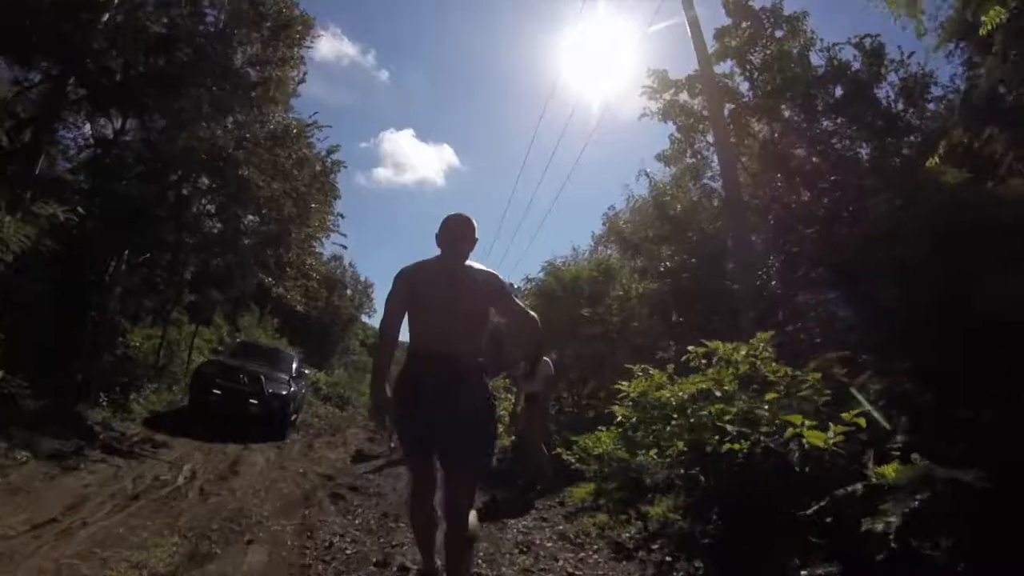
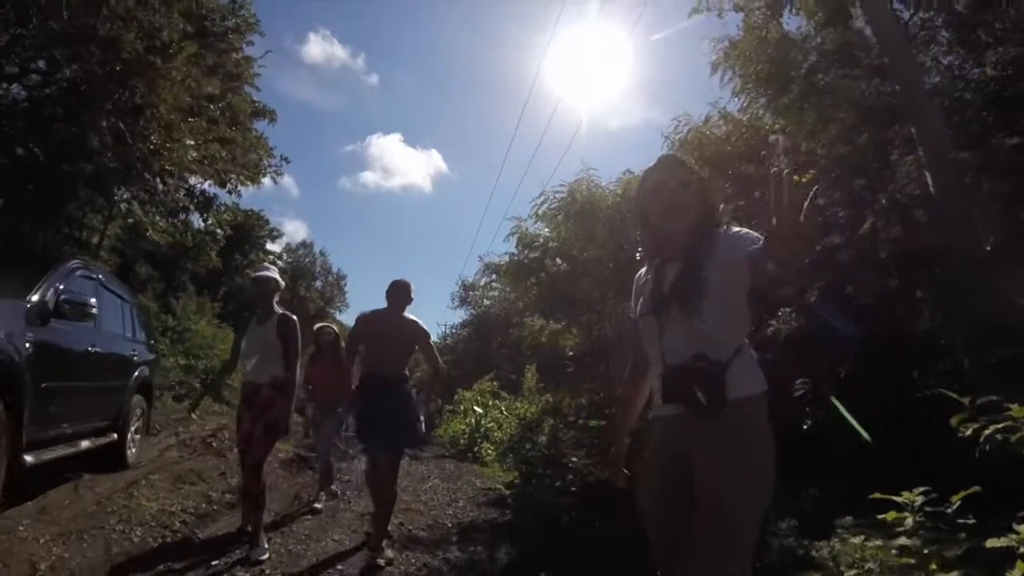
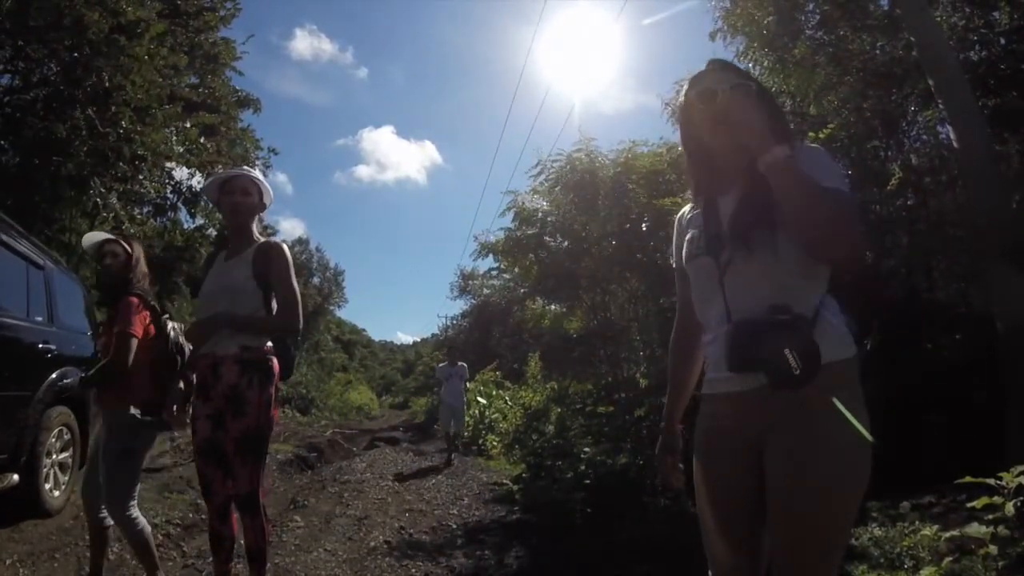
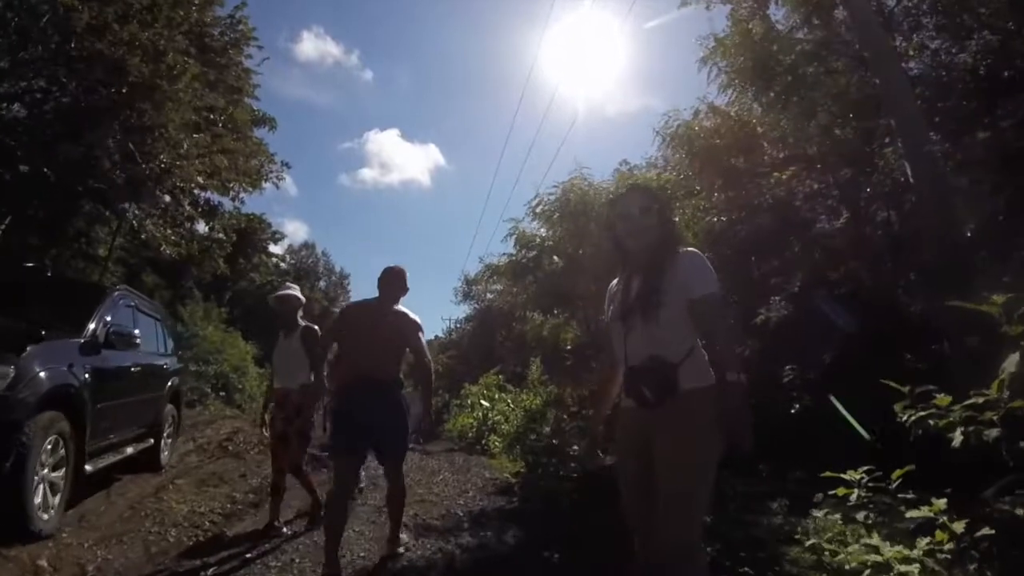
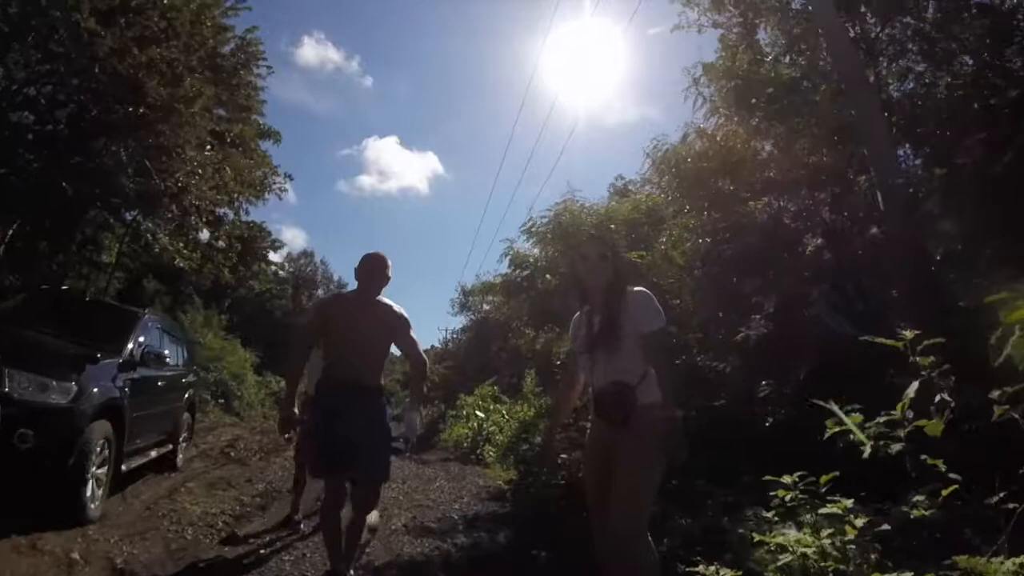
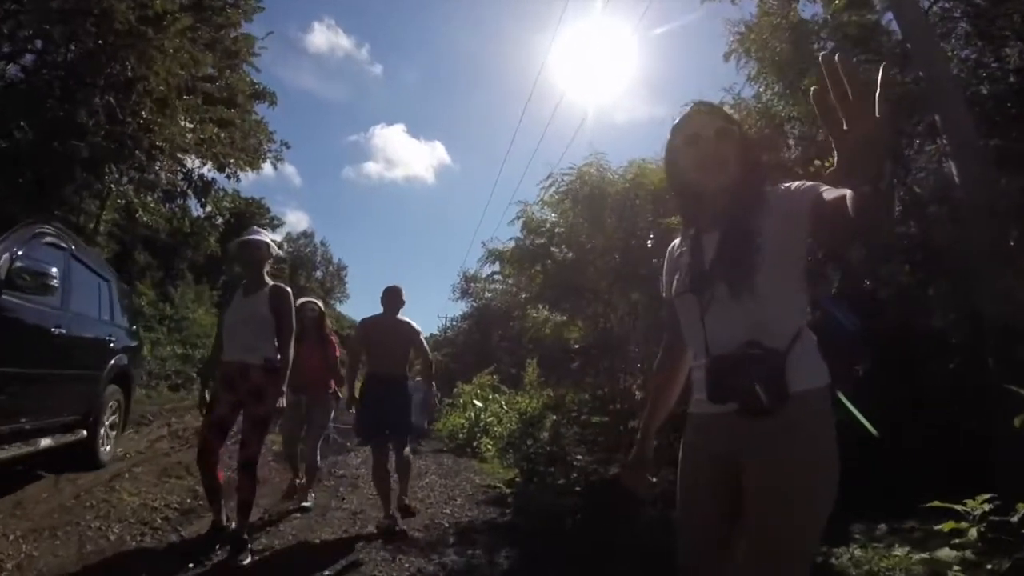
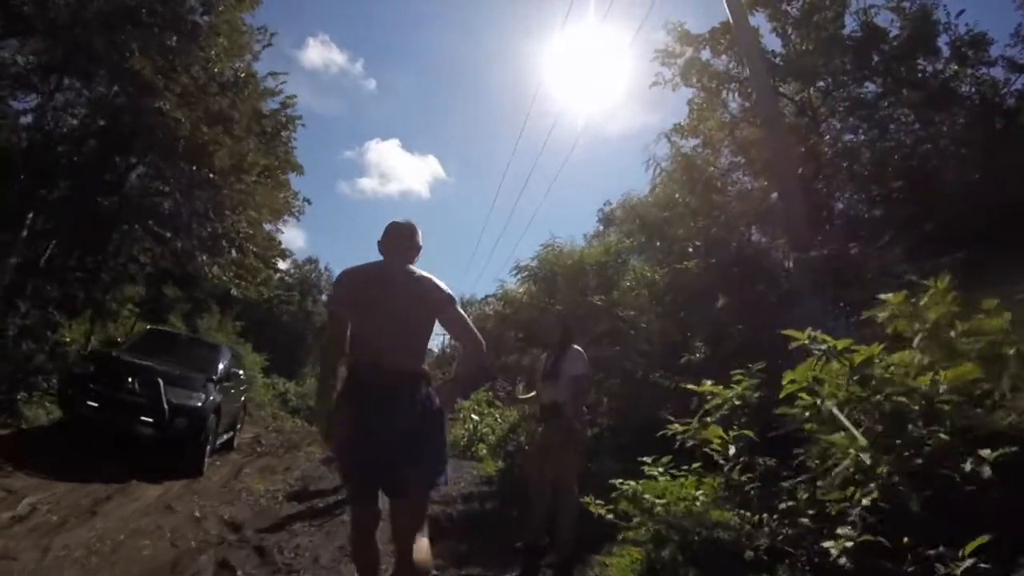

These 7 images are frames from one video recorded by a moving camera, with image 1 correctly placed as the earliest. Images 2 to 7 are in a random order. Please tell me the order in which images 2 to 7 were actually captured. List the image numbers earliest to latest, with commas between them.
7, 5, 4, 2, 6, 3
